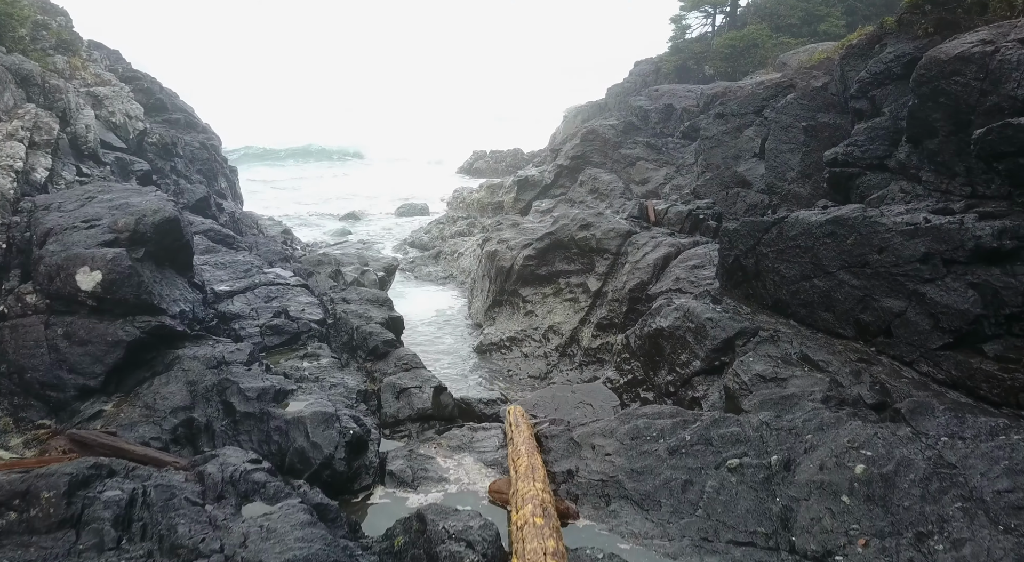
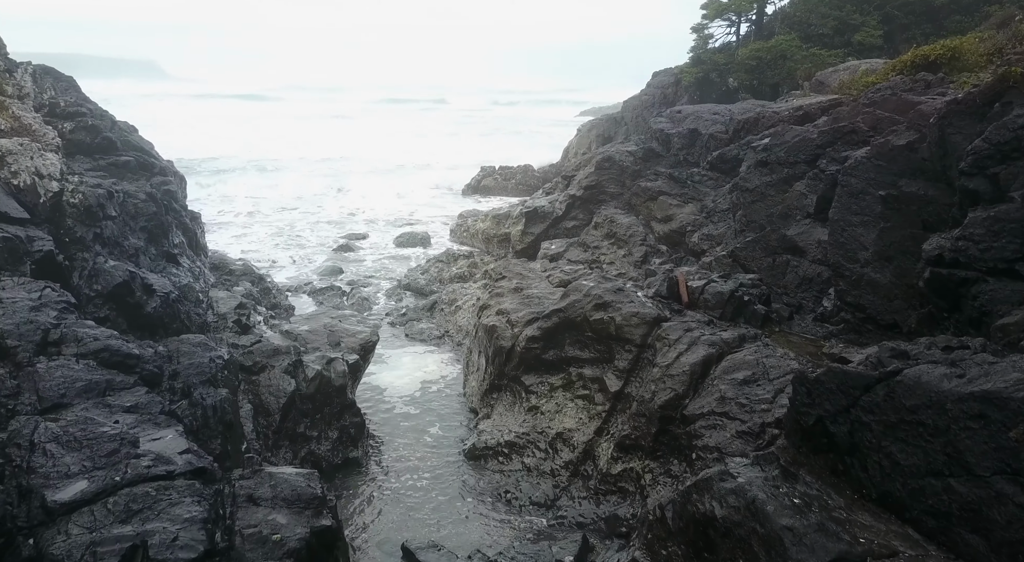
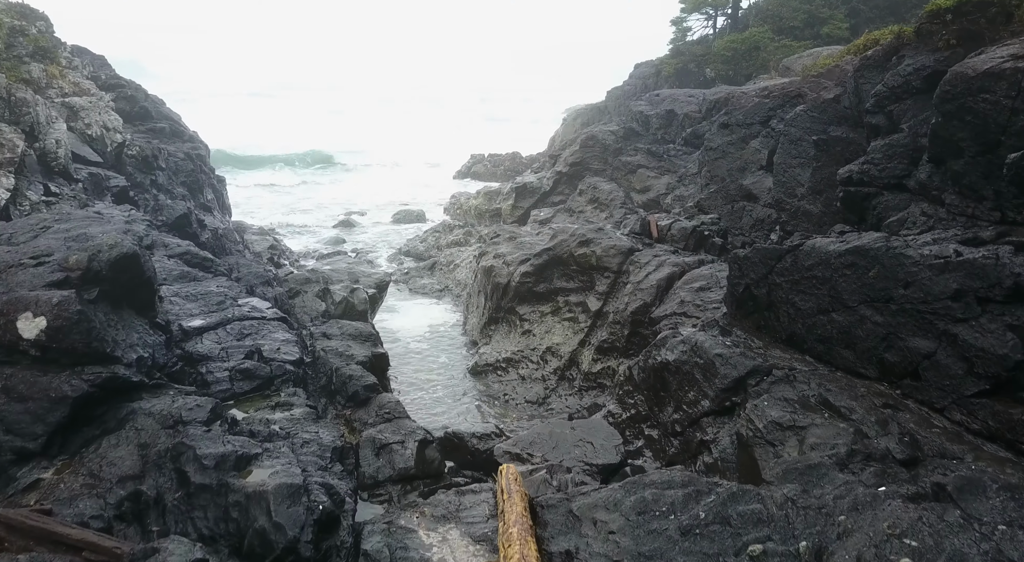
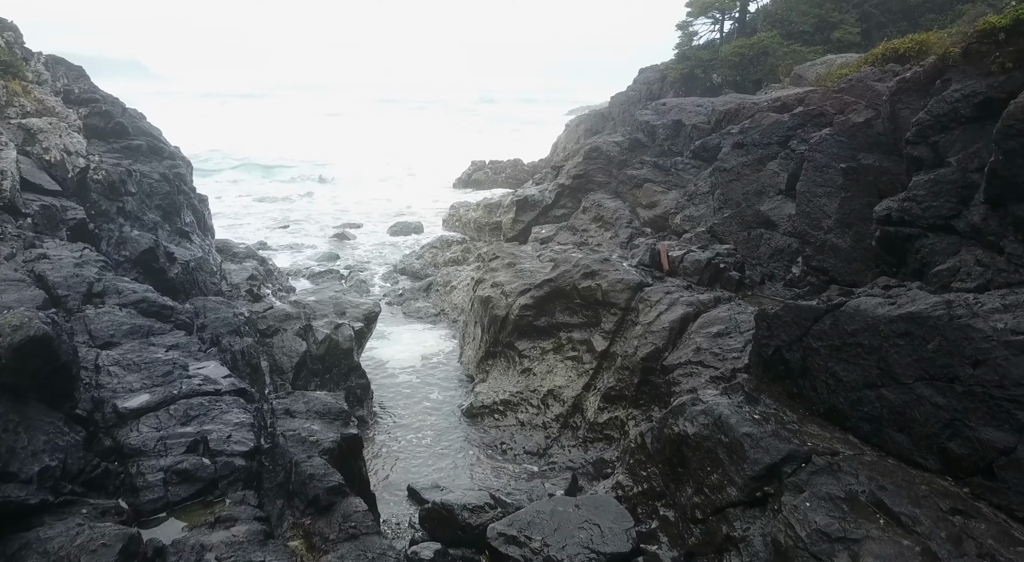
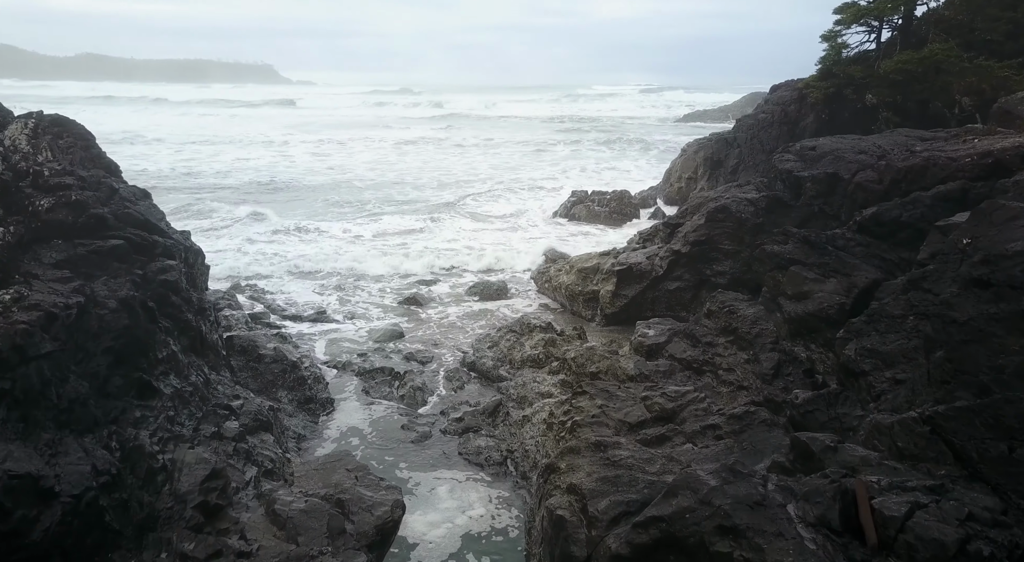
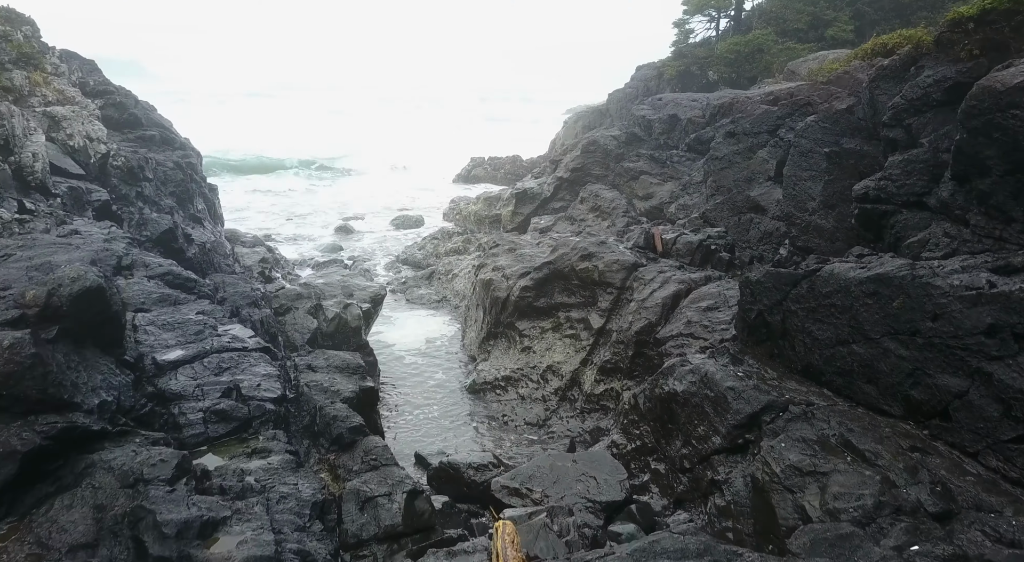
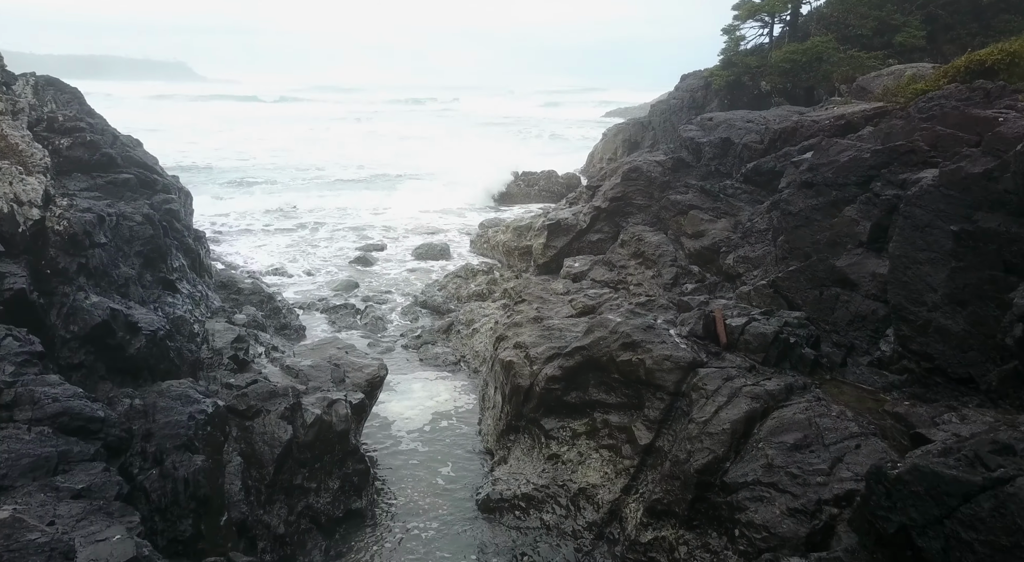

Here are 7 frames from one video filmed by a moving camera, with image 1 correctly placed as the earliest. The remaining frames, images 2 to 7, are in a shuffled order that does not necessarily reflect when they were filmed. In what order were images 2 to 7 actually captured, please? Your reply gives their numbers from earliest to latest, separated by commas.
3, 6, 4, 2, 7, 5
